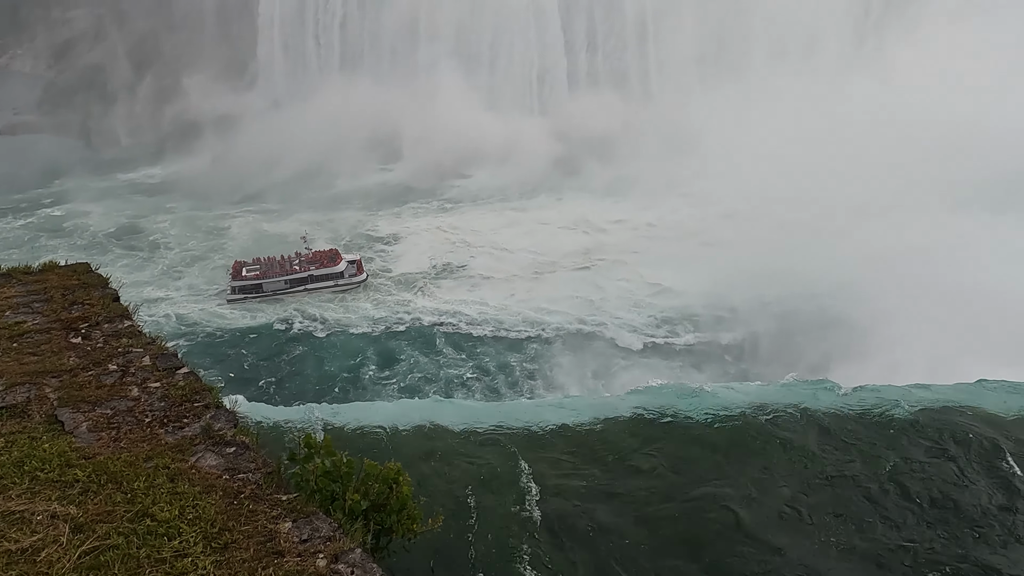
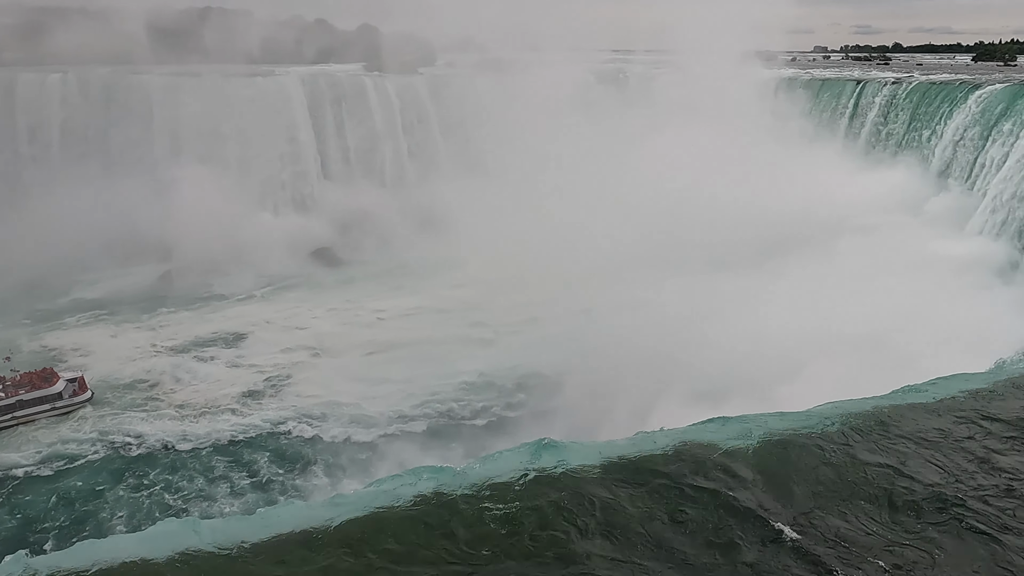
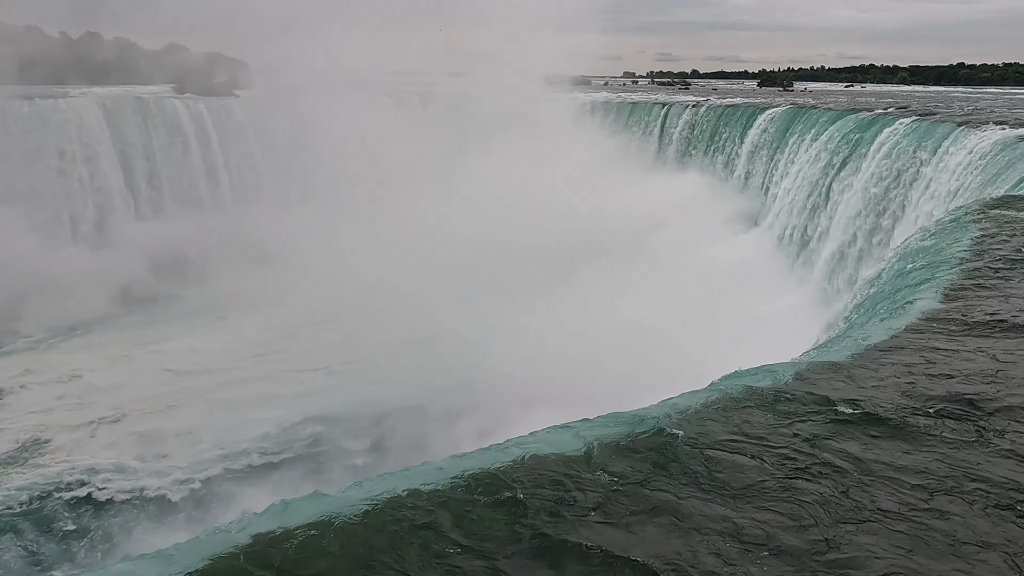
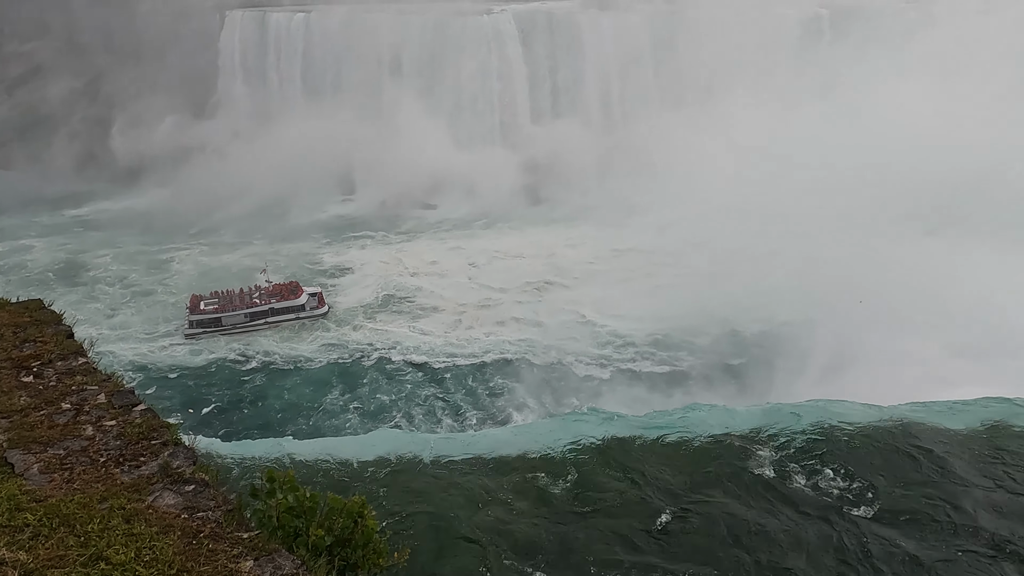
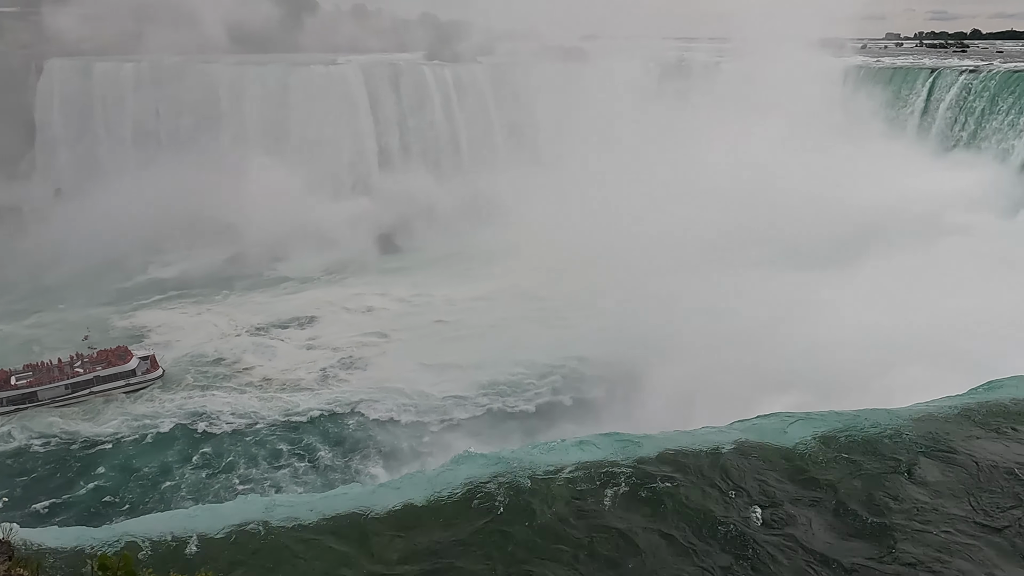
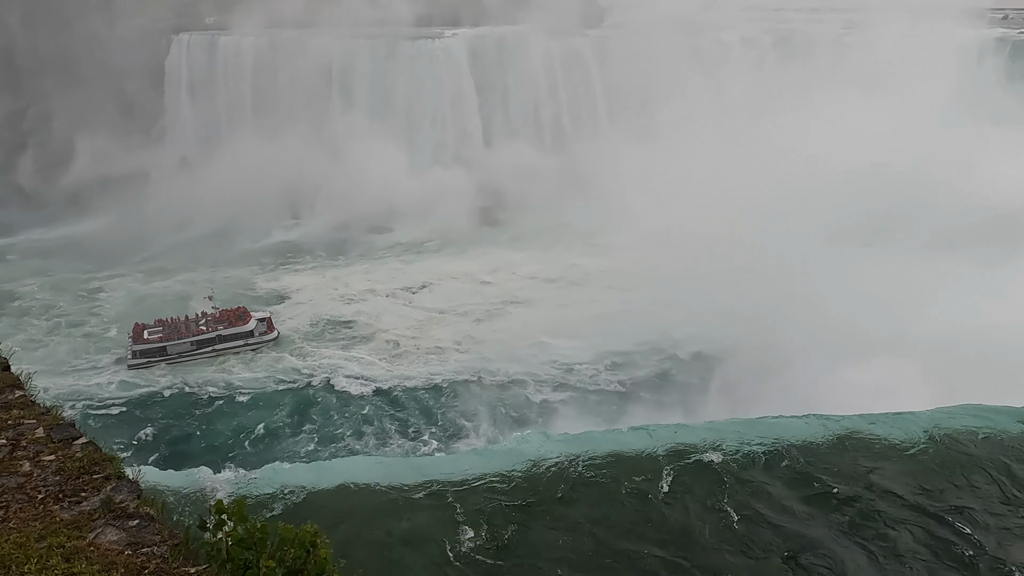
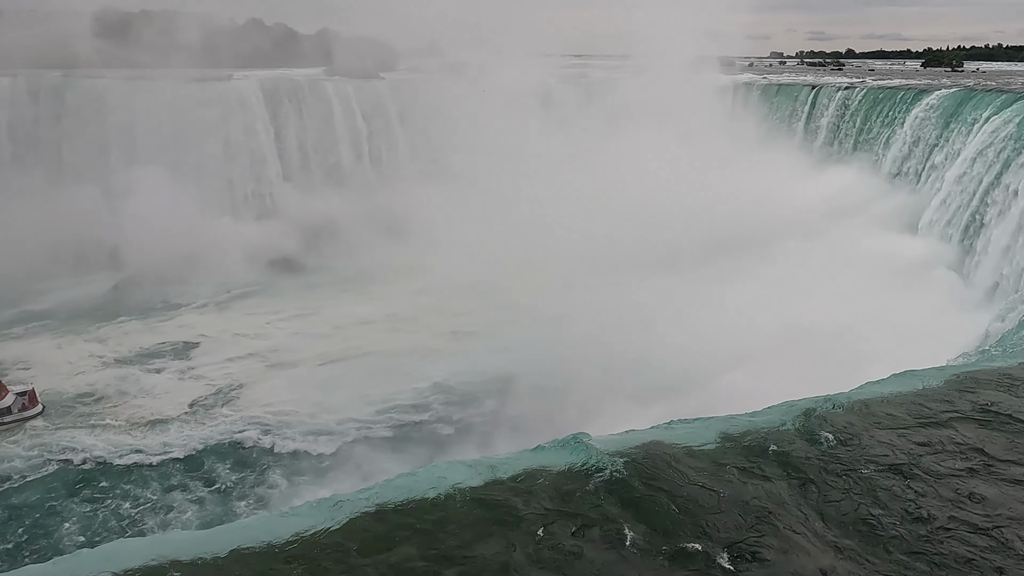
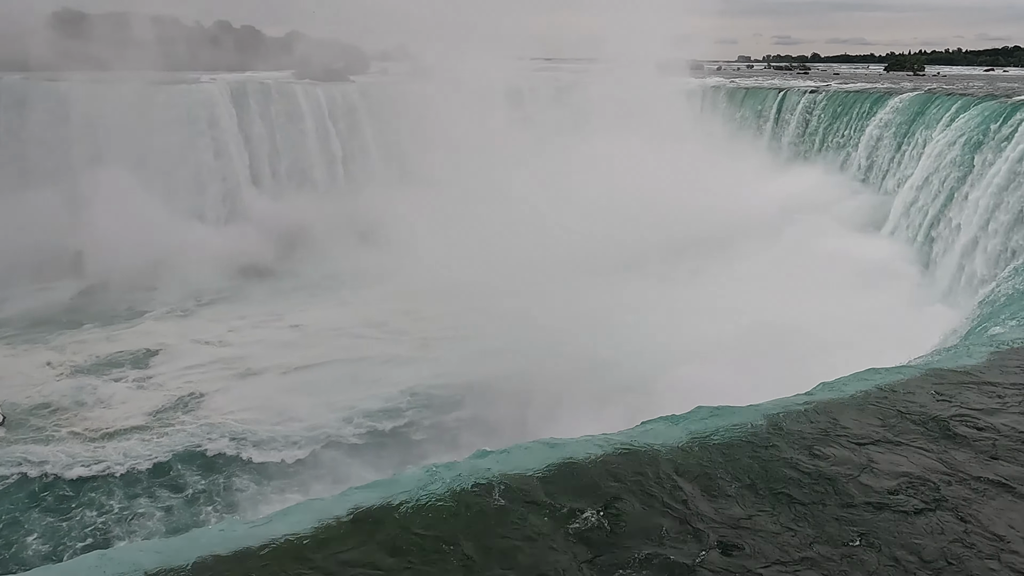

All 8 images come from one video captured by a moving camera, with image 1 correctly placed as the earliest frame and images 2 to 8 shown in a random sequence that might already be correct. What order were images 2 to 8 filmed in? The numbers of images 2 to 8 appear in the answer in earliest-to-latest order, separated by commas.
4, 6, 5, 2, 7, 8, 3
